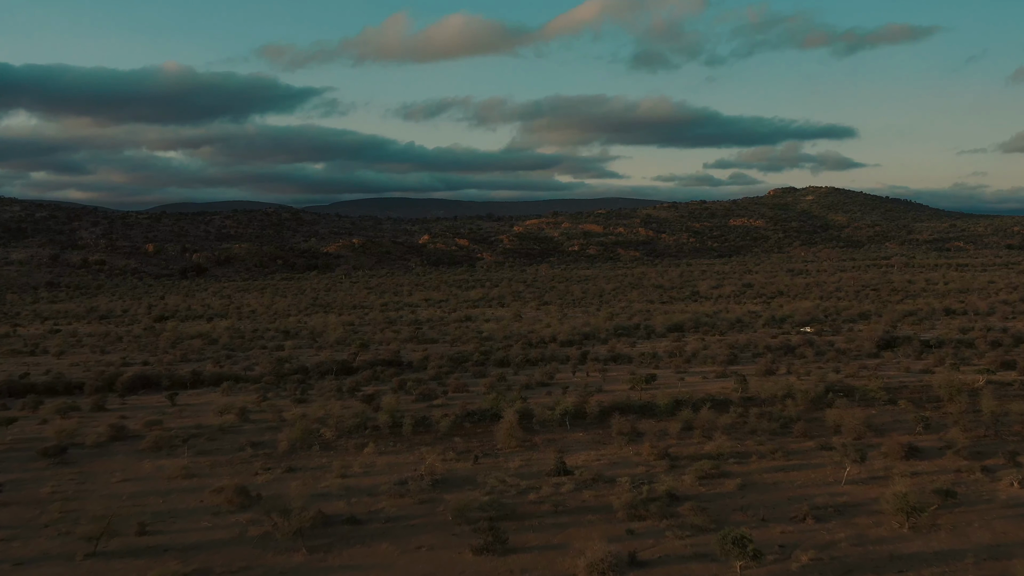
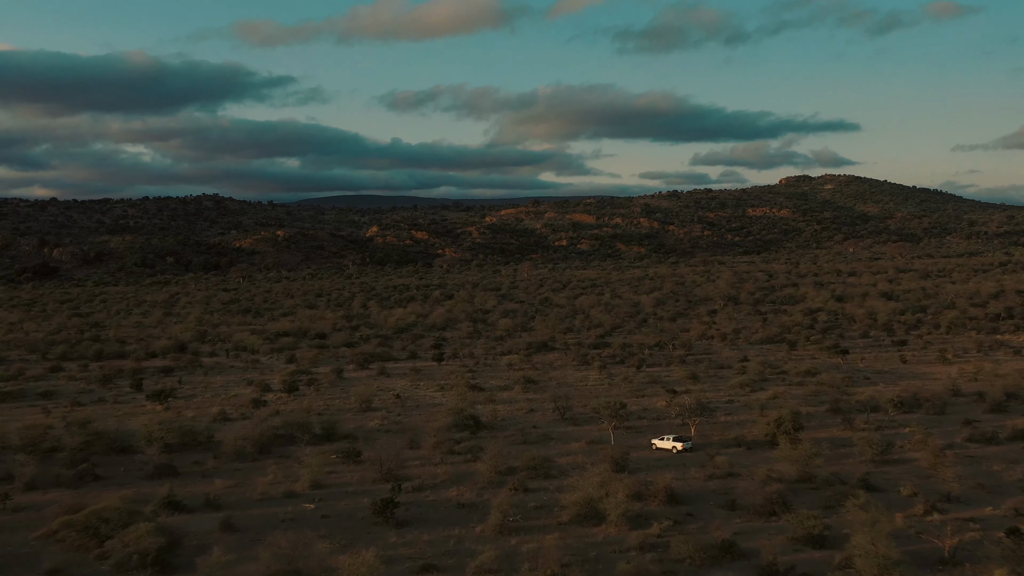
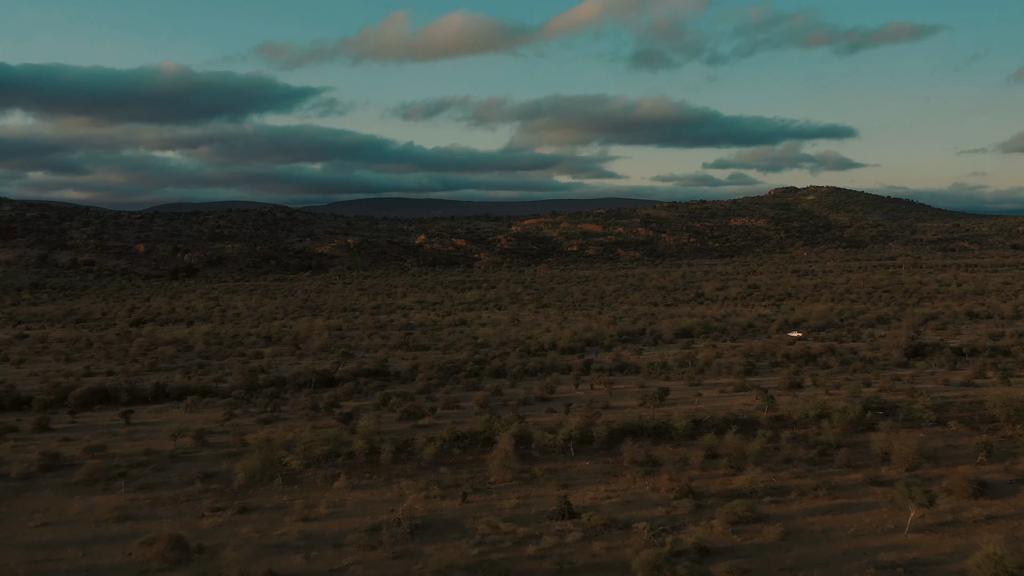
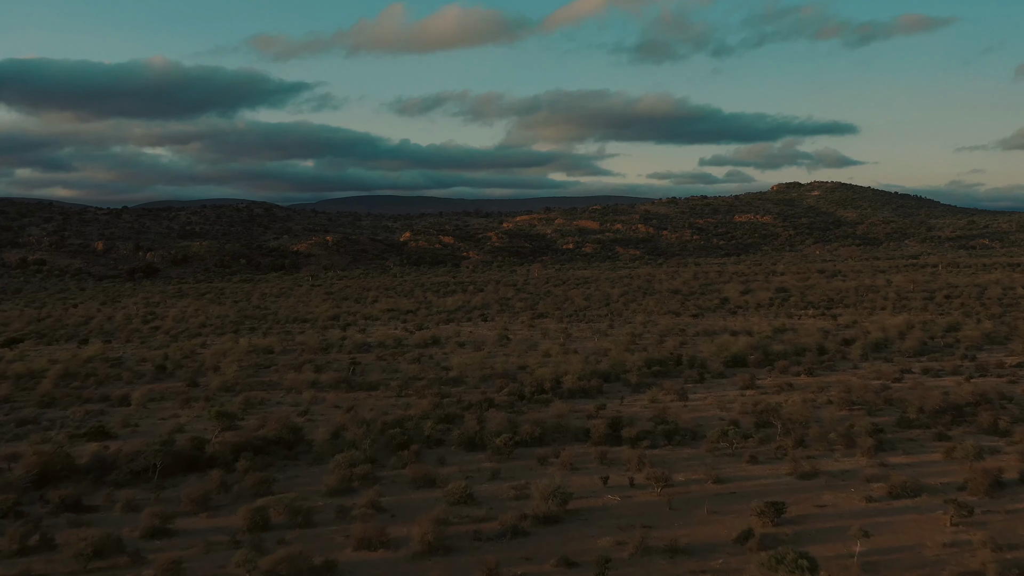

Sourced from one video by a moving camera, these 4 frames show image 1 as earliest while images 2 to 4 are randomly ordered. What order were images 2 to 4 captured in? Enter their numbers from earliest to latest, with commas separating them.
3, 4, 2
